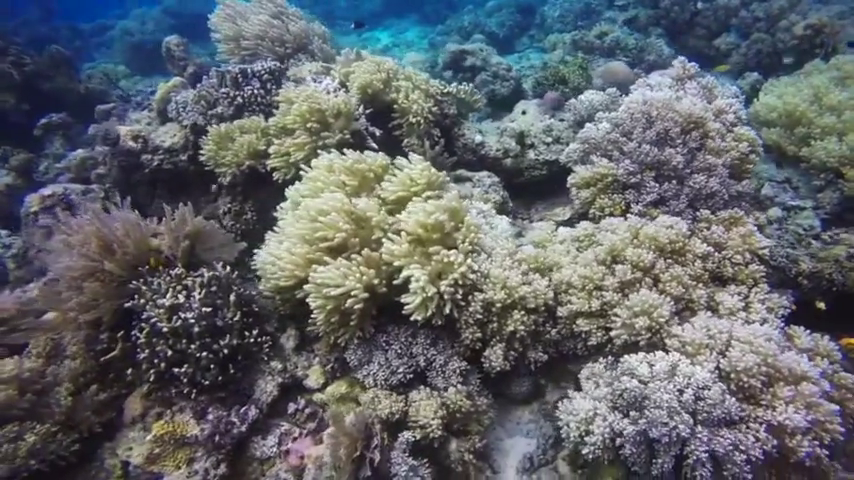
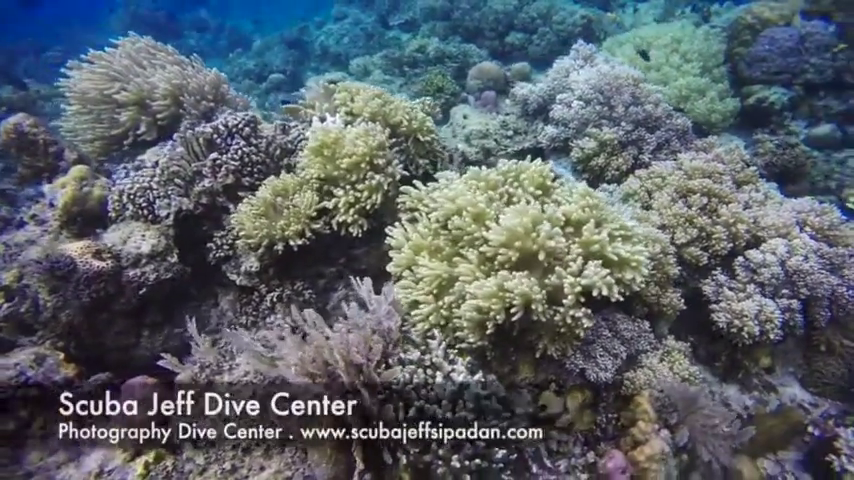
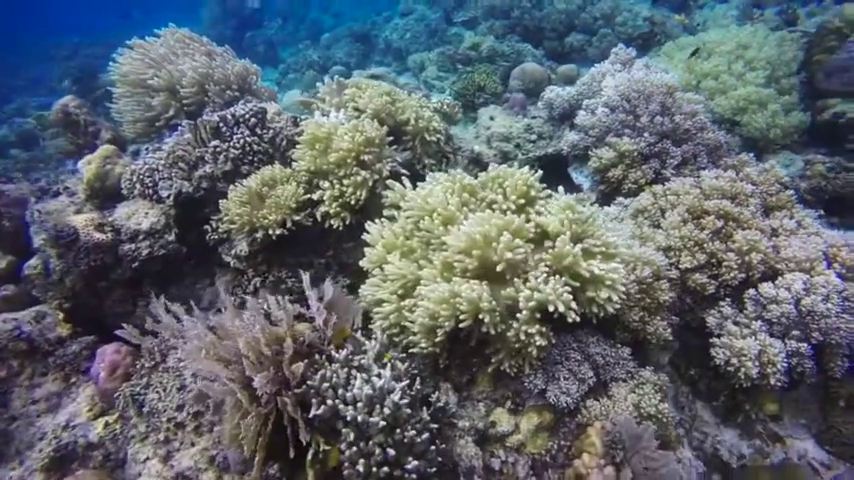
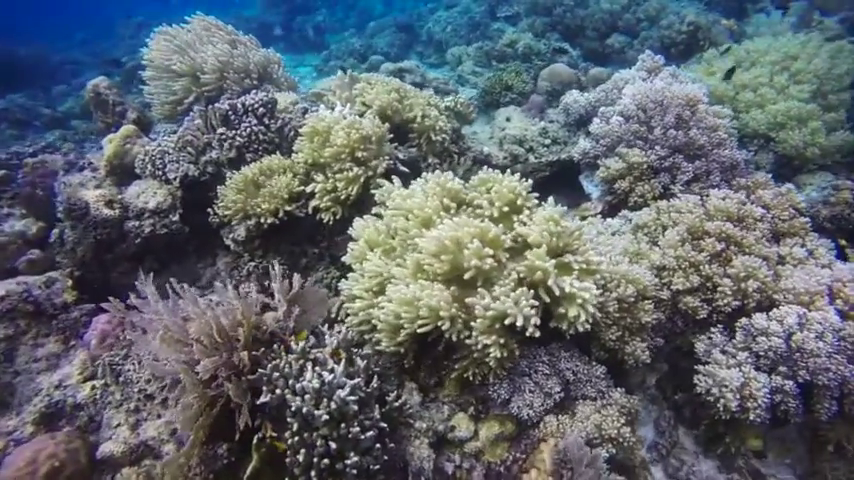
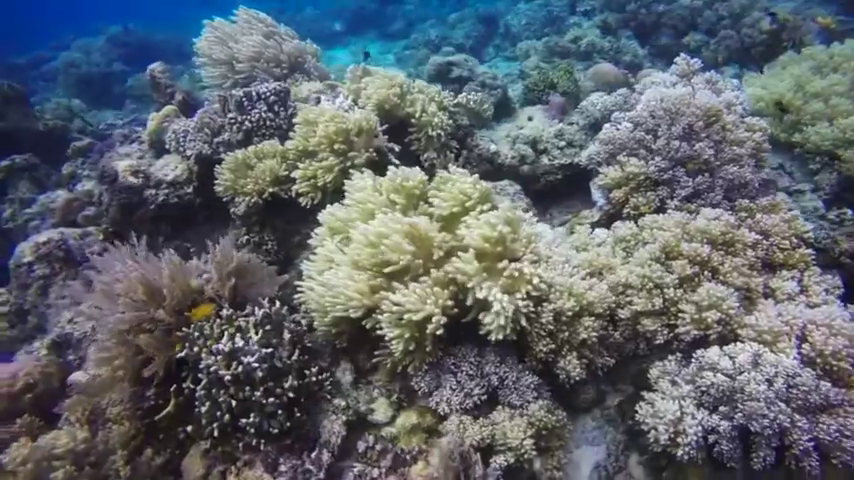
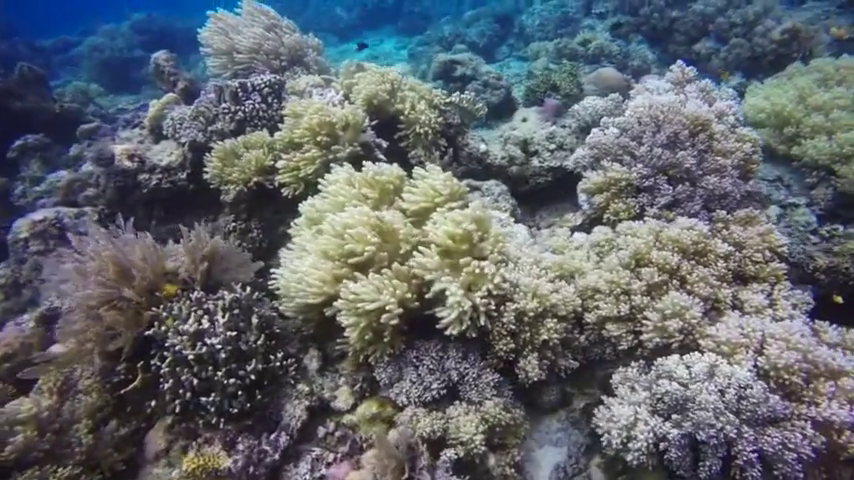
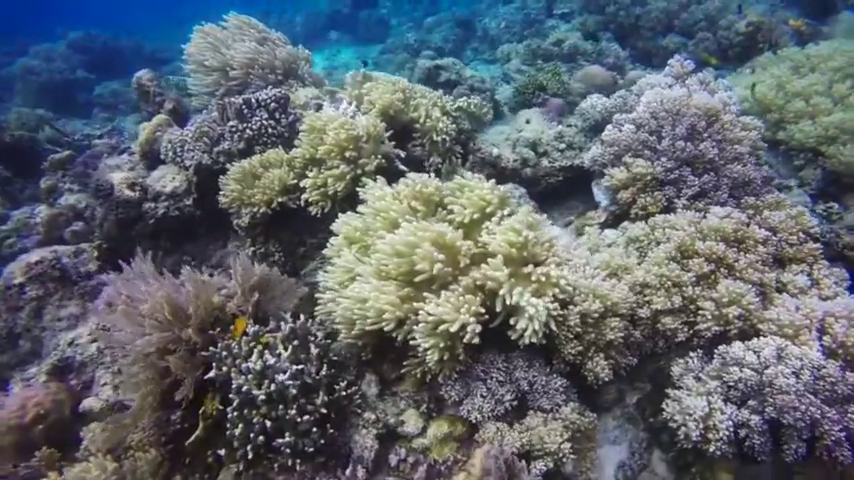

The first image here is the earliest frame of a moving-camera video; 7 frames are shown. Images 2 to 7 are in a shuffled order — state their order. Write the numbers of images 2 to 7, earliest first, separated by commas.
6, 5, 7, 4, 3, 2
